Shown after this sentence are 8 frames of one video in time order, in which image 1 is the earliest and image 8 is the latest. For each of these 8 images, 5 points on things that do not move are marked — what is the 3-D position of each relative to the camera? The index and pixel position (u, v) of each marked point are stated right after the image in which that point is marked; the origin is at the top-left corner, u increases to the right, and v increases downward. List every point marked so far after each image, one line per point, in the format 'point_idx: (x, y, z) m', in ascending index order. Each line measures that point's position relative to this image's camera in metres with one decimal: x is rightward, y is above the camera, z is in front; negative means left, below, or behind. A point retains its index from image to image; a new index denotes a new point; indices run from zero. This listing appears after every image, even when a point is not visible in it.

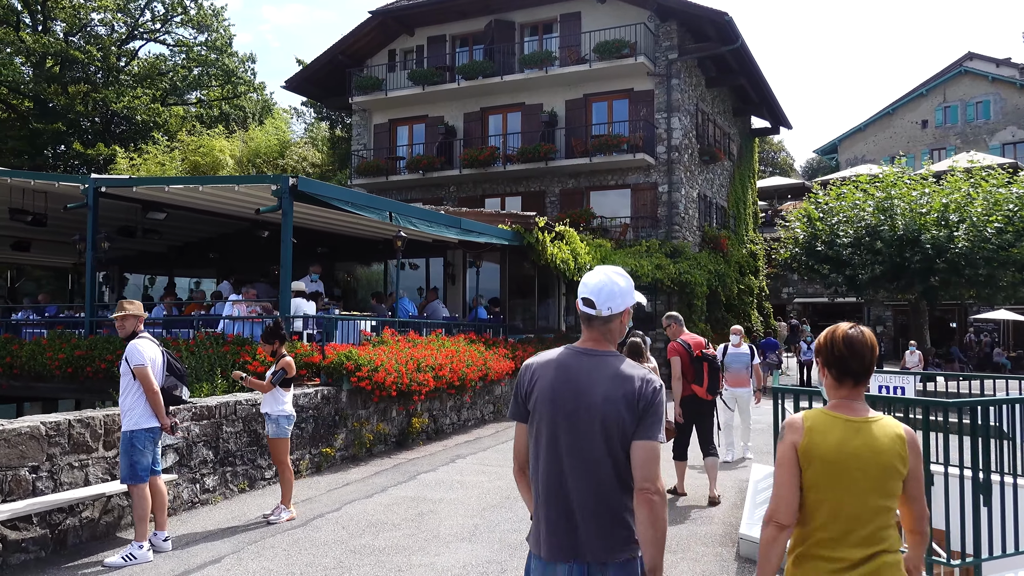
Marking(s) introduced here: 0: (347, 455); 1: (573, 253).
0: (-1.8, -1.8, +9.1) m
1: (+1.1, +0.7, +15.7) m
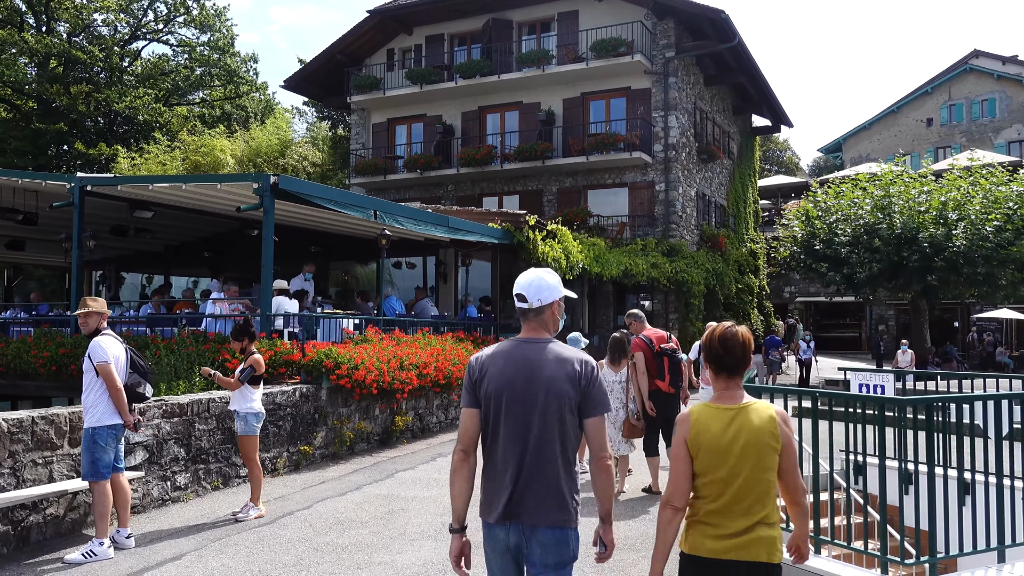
0: (-2.0, -1.8, +9.1) m
1: (+1.0, +0.7, +15.7) m
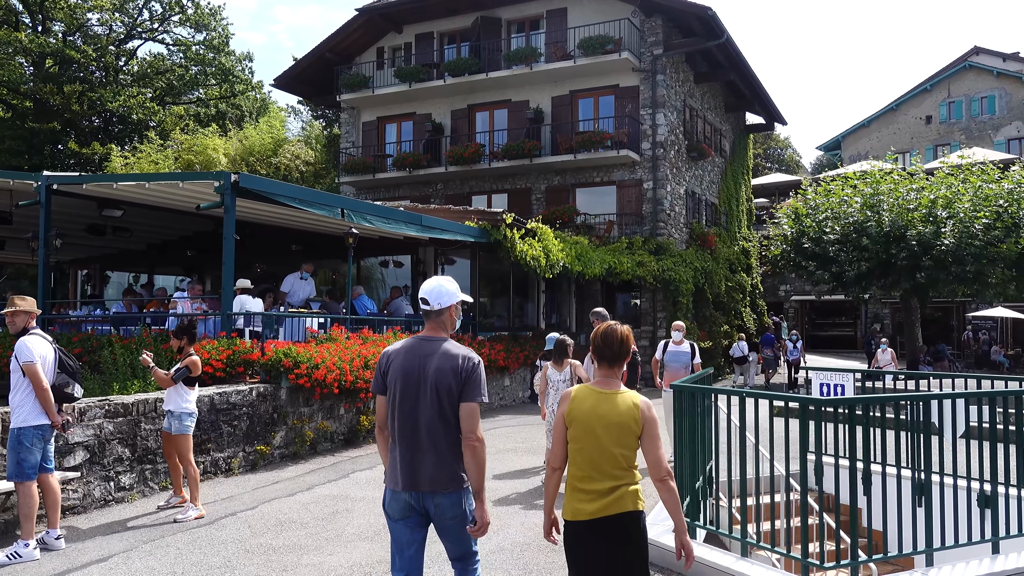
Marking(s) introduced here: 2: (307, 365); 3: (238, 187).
0: (-2.4, -1.8, +9.0) m
1: (+0.6, +0.7, +15.6) m
2: (-2.2, -0.8, +9.0) m
3: (-3.1, +1.1, +9.4) m
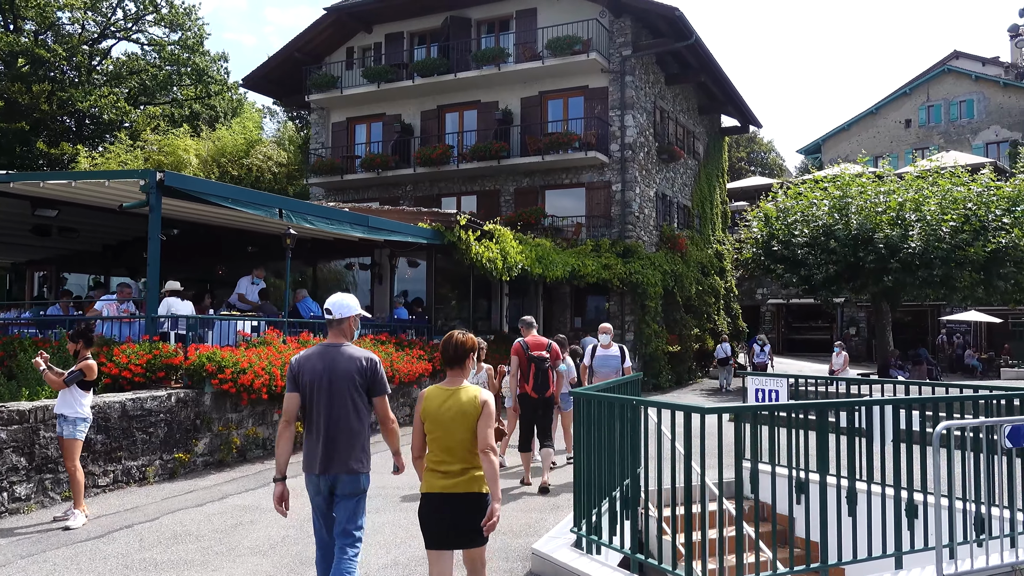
0: (-3.1, -1.8, +8.7) m
1: (-0.2, +0.7, +15.4) m
2: (-2.9, -0.9, +8.8) m
3: (-3.8, +1.1, +9.1) m
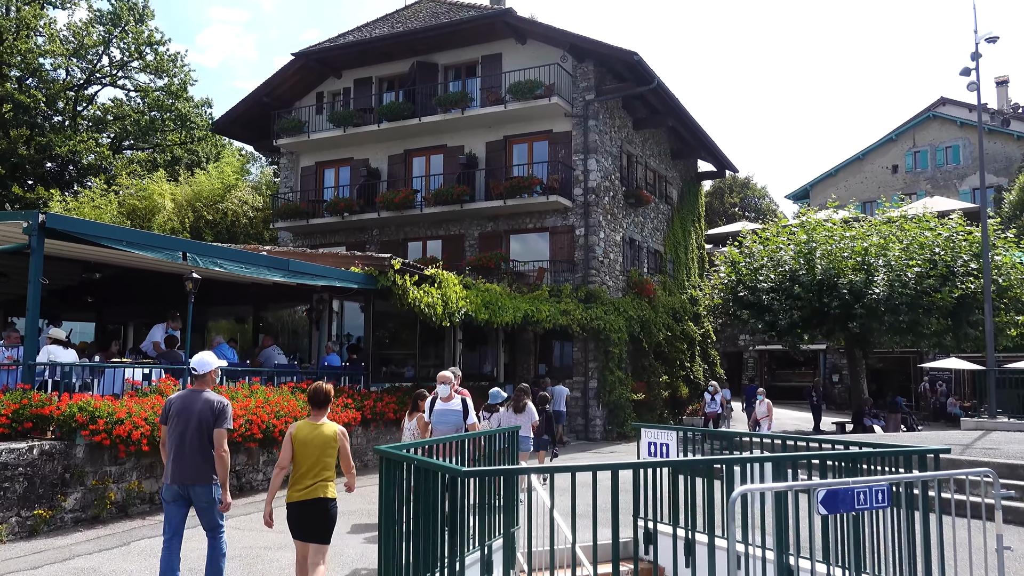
0: (-4.2, -2.3, +8.3) m
1: (-1.2, -0.2, +15.0) m
2: (-4.0, -1.3, +8.3) m
3: (-4.9, +0.6, +8.8) m
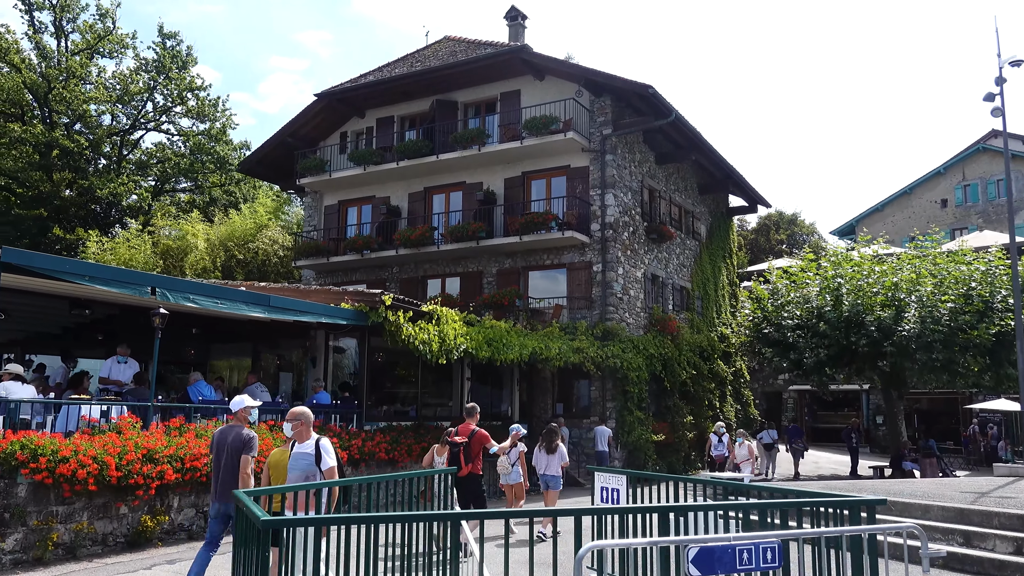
0: (-4.7, -2.6, +8.0) m
1: (-1.3, -0.8, +14.7) m
2: (-4.5, -1.6, +8.1) m
3: (-5.3, +0.3, +8.8) m
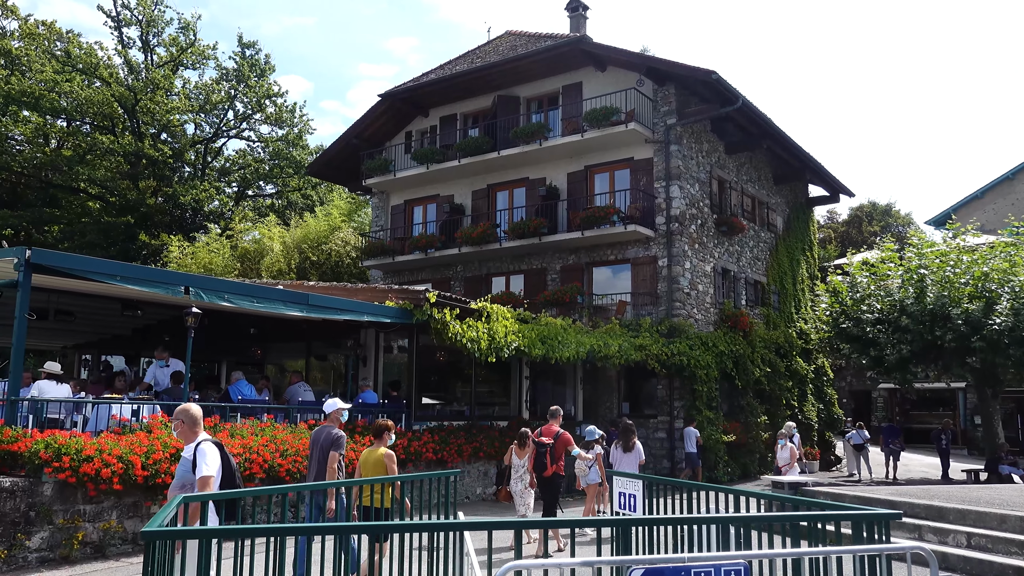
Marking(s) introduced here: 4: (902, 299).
0: (-4.4, -2.6, +8.1) m
1: (-0.4, -0.7, +14.3) m
2: (-4.2, -1.6, +8.1) m
3: (-5.0, +0.3, +8.9) m
4: (+8.9, -0.2, +19.2) m
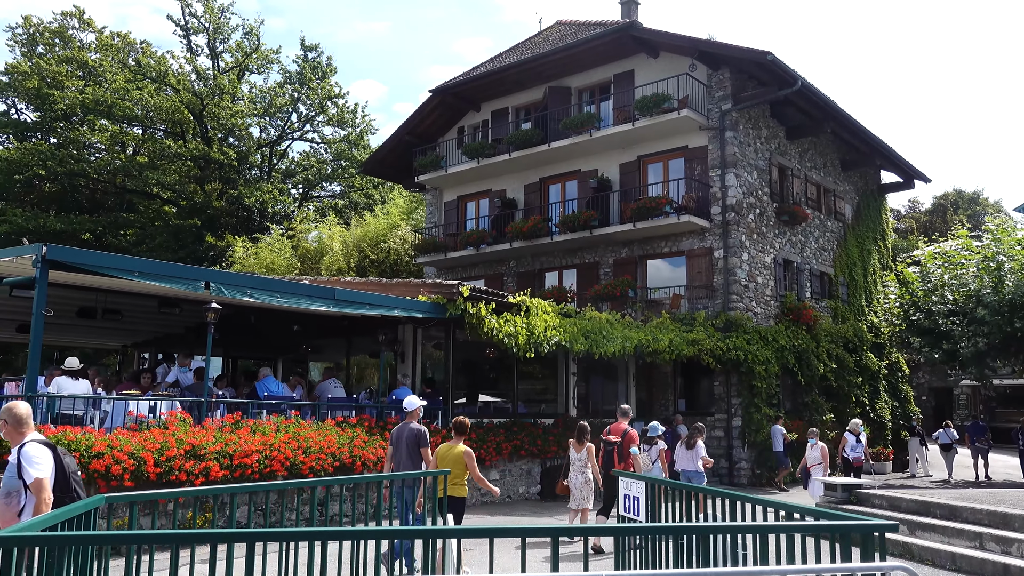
0: (-4.3, -2.5, +8.0) m
1: (+0.3, -0.6, +13.9) m
2: (-4.1, -1.6, +8.1) m
3: (-4.8, +0.3, +8.9) m
4: (+10.0, 0.0, +17.9) m
